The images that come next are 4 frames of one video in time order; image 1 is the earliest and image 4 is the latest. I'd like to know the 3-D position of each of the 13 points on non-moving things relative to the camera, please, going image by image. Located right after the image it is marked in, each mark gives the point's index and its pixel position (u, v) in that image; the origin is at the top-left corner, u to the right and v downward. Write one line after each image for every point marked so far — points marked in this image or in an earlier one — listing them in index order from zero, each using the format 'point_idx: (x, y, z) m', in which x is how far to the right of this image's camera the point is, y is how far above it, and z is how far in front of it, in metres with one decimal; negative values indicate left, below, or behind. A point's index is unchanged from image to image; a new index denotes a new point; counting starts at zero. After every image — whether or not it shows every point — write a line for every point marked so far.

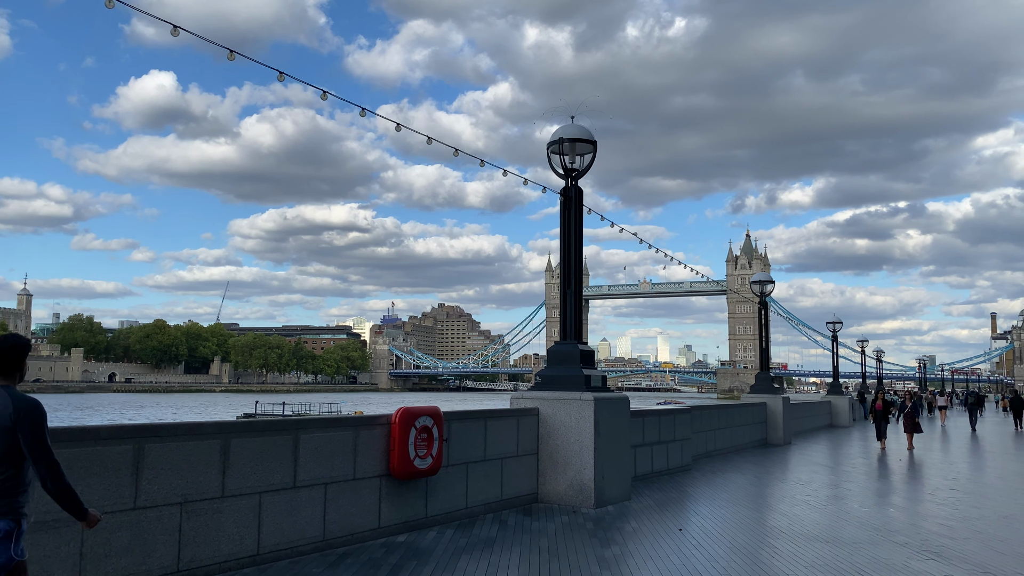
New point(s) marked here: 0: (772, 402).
0: (+5.9, -2.5, +19.3) m
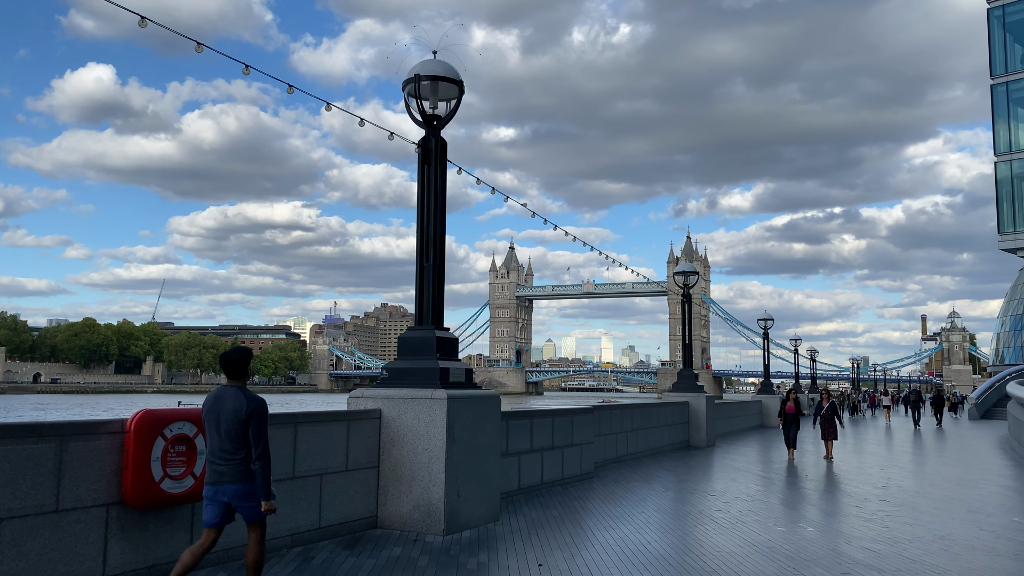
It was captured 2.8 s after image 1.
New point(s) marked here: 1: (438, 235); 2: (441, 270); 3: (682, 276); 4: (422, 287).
0: (+3.8, -2.4, +17.9) m
1: (-0.6, +0.4, +7.2) m
2: (-0.6, +0.1, +7.1) m
3: (+3.9, +0.3, +19.4) m
4: (-0.7, 0.0, +7.1) m
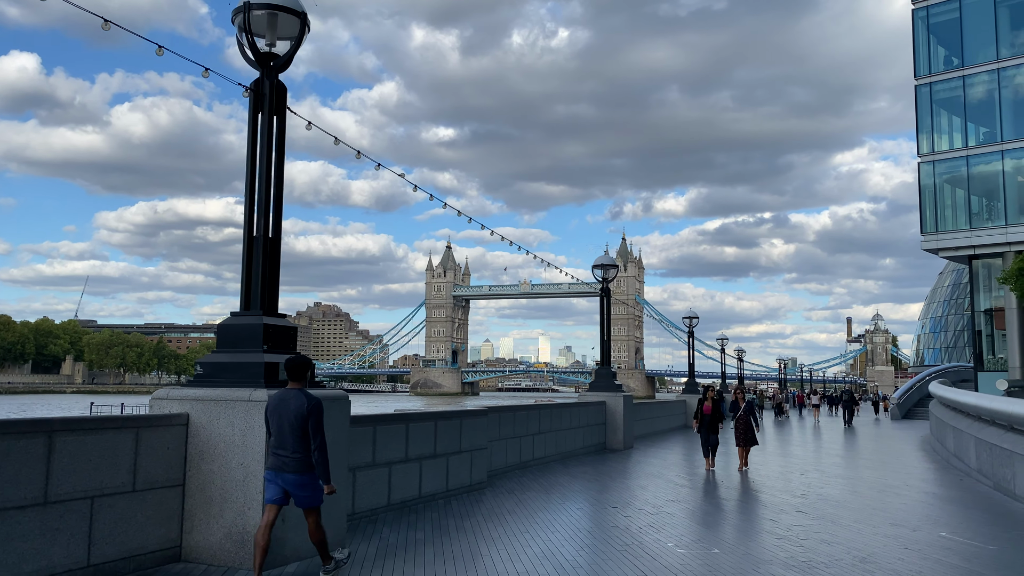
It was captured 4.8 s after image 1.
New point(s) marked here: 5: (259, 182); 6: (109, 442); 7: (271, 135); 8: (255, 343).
0: (+2.0, -2.2, +17.0) m
1: (-1.7, +0.6, +5.9) m
2: (-1.6, +0.3, +5.9) m
3: (+1.9, +0.4, +18.4) m
4: (-1.8, +0.2, +5.8) m
5: (-1.7, +0.7, +5.9) m
6: (-2.3, -0.9, +4.8) m
7: (-1.7, +1.0, +5.9) m
8: (-1.7, -0.4, +5.5) m
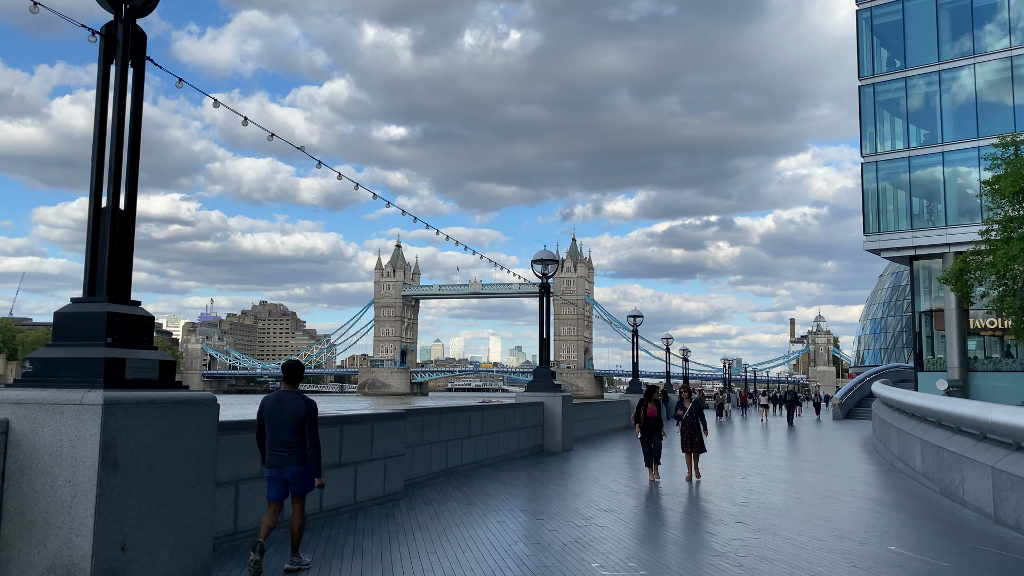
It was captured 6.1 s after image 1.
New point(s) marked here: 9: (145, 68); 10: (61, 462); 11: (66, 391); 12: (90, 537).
0: (+0.7, -2.2, +16.2) m
1: (-2.3, +0.7, +5.0) m
2: (-2.2, +0.4, +4.9) m
3: (+0.6, +0.5, +17.7) m
4: (-2.4, +0.3, +4.9) m
5: (-2.3, +0.8, +5.0) m
6: (-2.8, -0.8, +3.9) m
7: (-2.2, +1.2, +4.9) m
8: (-2.2, -0.3, +4.6) m
9: (-2.2, +1.3, +5.1) m
10: (-2.3, -0.9, +4.3) m
11: (-2.3, -0.5, +4.4) m
12: (-2.1, -1.2, +4.2) m
